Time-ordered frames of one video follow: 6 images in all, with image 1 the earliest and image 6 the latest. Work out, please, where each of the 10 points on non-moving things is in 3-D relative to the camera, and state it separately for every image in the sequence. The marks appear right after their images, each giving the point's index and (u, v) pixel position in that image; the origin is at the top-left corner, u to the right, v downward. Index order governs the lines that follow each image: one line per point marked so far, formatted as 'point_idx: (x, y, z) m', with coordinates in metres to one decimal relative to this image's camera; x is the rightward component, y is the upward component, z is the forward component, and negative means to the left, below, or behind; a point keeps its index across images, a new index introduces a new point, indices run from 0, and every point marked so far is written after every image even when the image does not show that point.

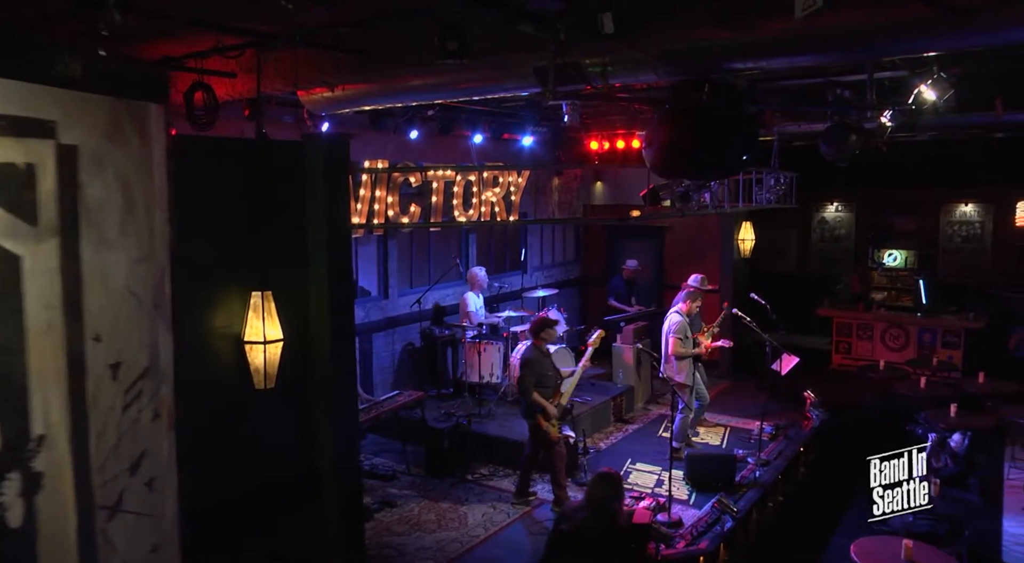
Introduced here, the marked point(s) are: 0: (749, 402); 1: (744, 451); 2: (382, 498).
0: (+3.4, -1.7, +10.8) m
1: (+2.7, -2.0, +8.8) m
2: (-1.3, -2.2, +7.7) m
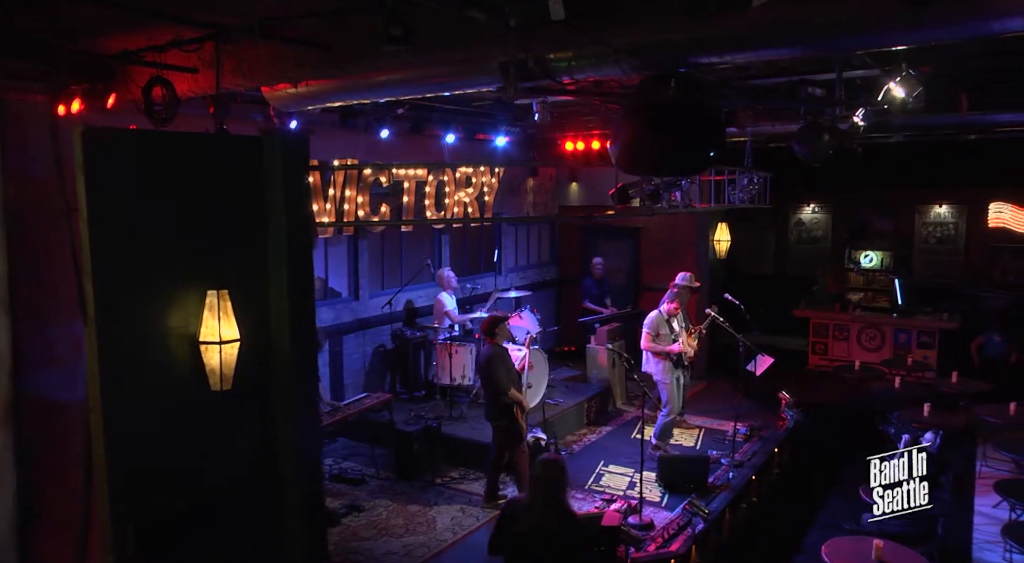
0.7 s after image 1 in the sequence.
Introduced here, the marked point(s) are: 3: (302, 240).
0: (+3.0, -1.7, +10.8) m
1: (+2.4, -2.0, +8.7) m
2: (-1.6, -2.2, +7.5) m
3: (-1.5, +0.3, +5.5) m
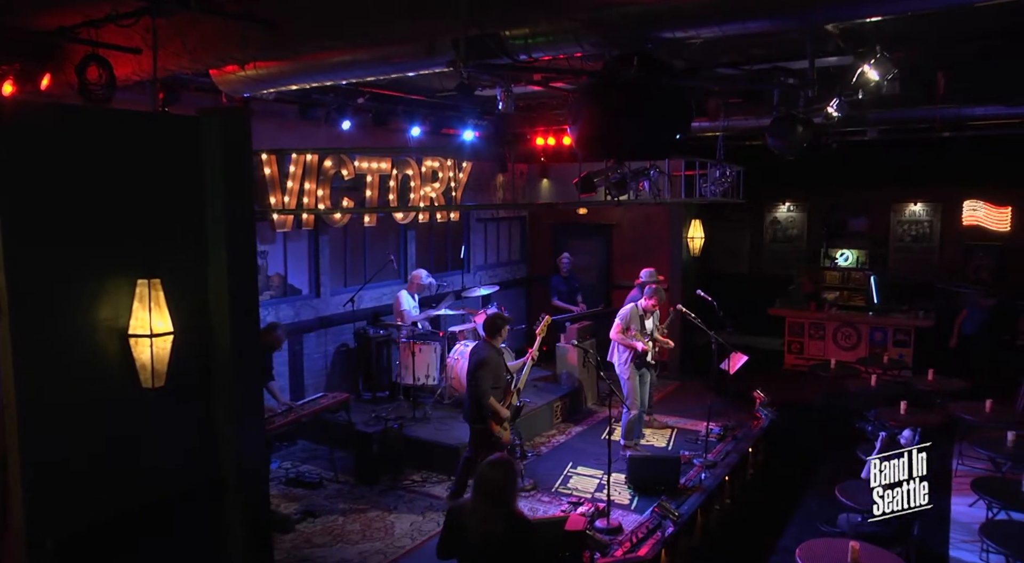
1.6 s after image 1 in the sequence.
0: (+2.6, -1.7, +10.5) m
1: (+2.0, -1.9, +8.4) m
2: (-2.0, -2.2, +7.2) m
3: (-1.9, +0.4, +5.1) m
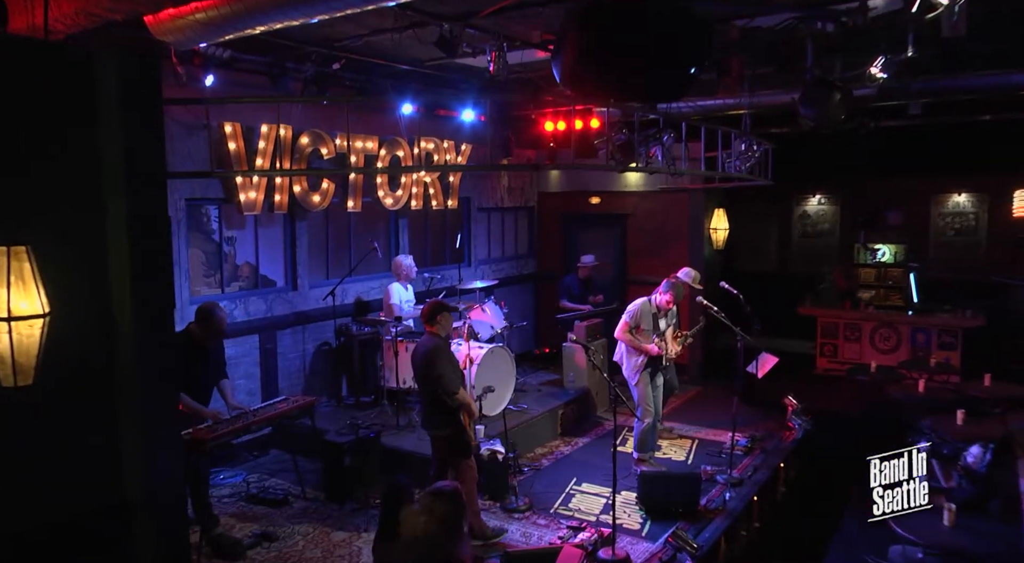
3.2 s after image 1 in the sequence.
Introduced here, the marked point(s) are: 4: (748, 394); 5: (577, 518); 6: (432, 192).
0: (+2.6, -1.6, +9.4) m
1: (+2.0, -1.8, +7.3) m
2: (-2.1, -2.1, +6.2) m
3: (-2.0, +0.5, +4.2) m
4: (+3.2, -1.5, +10.0) m
5: (+0.5, -2.0, +6.3) m
6: (-1.1, +1.2, +10.1) m
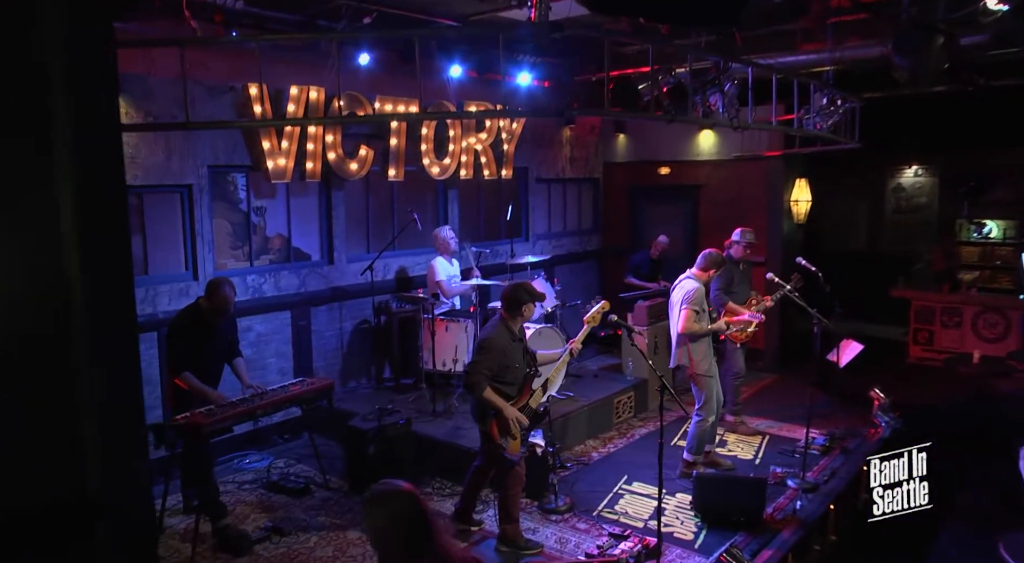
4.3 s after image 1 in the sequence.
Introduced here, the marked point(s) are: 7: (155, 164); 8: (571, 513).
0: (+3.2, -1.4, +8.4) m
1: (+2.3, -1.6, +6.4) m
2: (-1.8, -1.8, +5.7) m
3: (-1.9, +0.7, +3.6) m
4: (+3.8, -1.2, +9.0) m
5: (+0.8, -1.8, +5.6) m
6: (-0.4, +1.5, +9.4) m
7: (-3.1, +1.0, +6.5) m
8: (+0.4, -1.8, +5.7) m
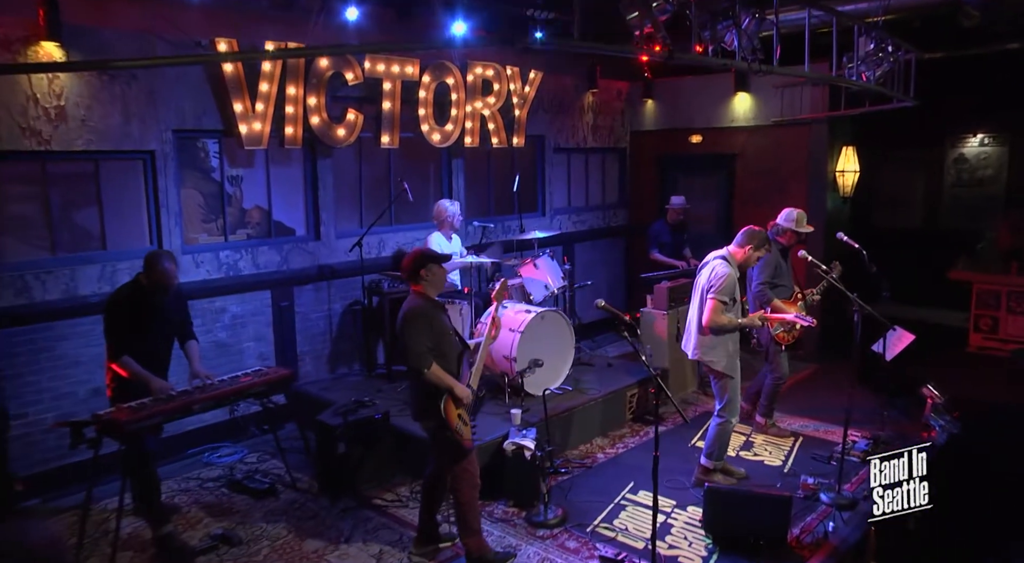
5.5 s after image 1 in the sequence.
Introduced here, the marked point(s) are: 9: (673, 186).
0: (+3.2, -1.2, +7.5) m
1: (+2.3, -1.5, +5.6) m
2: (-1.9, -1.7, +5.1) m
3: (-2.1, +0.8, +2.9) m
4: (+3.9, -1.0, +8.0) m
5: (+0.7, -1.7, +4.8) m
6: (-0.3, +1.8, +8.6) m
7: (-3.2, +1.2, +5.9) m
8: (+0.3, -1.6, +5.0) m
9: (+2.3, +1.4, +10.6) m
